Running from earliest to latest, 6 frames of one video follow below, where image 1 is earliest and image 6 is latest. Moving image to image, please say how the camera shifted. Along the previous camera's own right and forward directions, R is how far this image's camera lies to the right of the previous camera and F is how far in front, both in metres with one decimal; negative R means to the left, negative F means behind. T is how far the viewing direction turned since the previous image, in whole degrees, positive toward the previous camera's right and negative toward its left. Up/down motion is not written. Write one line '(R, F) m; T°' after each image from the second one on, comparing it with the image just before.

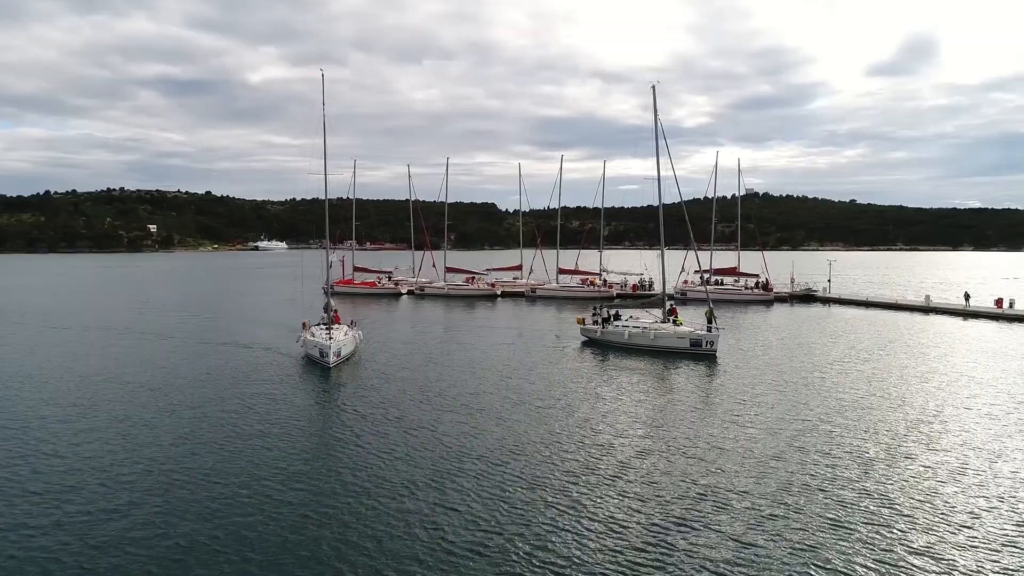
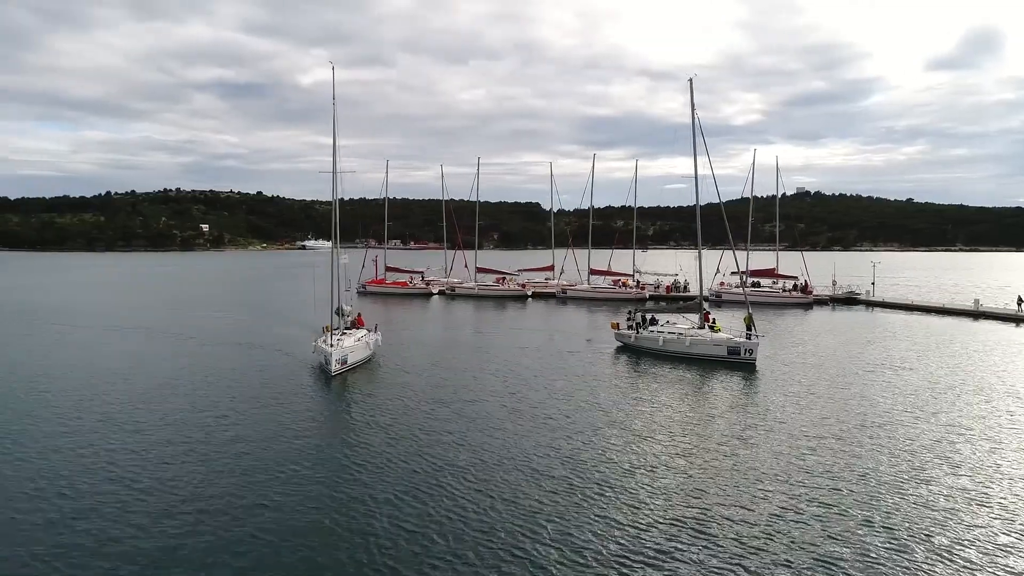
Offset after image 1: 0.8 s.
(+0.5, +0.1) m; -4°
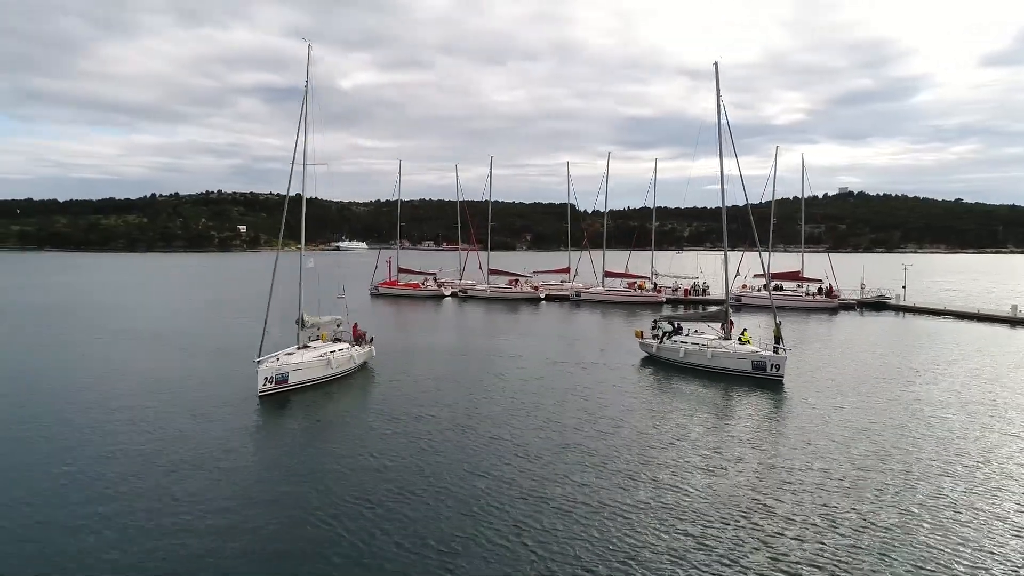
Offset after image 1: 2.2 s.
(+1.0, +0.5) m; -3°
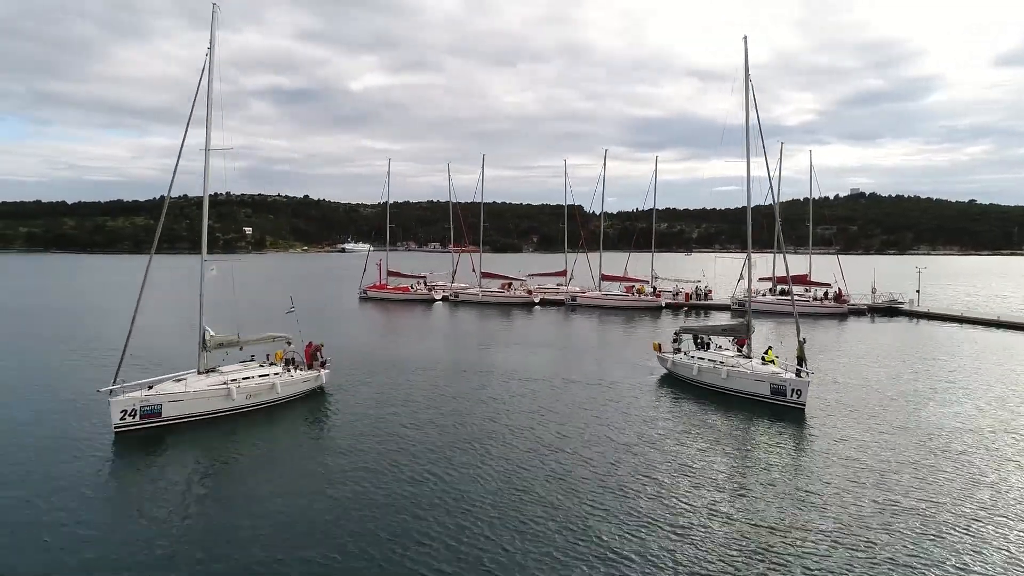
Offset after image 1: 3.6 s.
(+0.7, +1.2) m; -1°
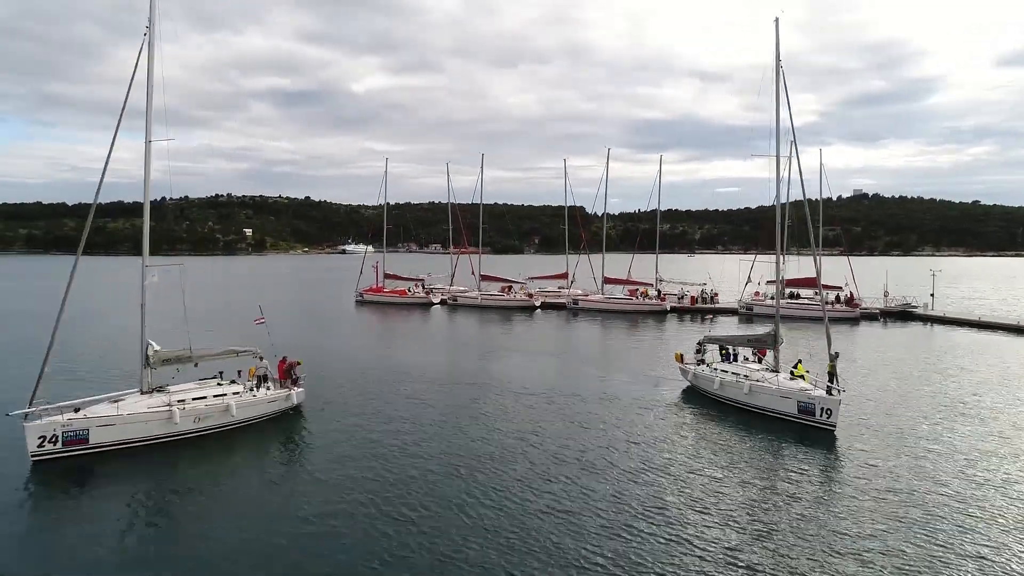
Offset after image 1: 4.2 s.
(+0.1, +0.8) m; 0°
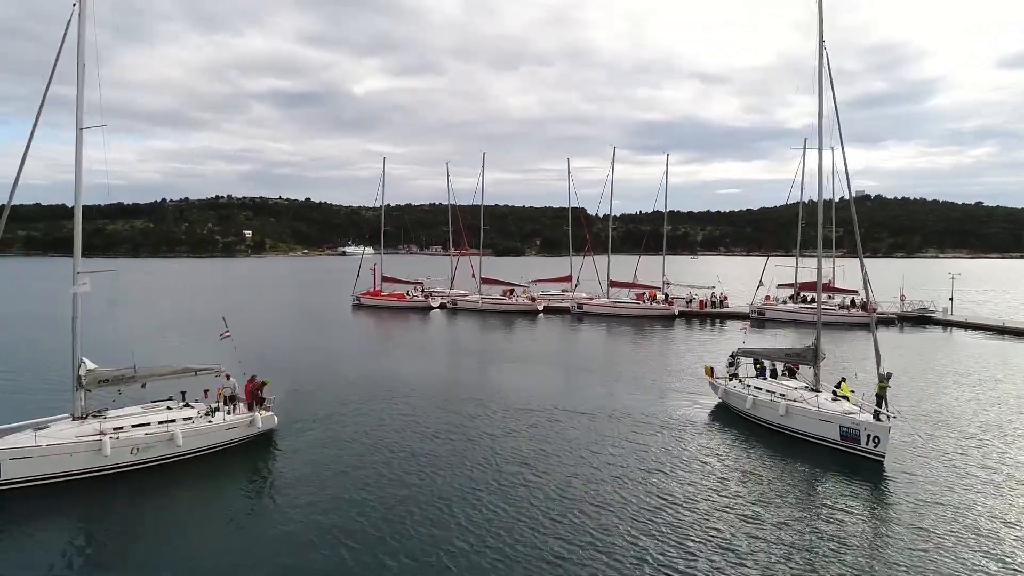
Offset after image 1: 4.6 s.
(-0.1, +1.0) m; 0°
